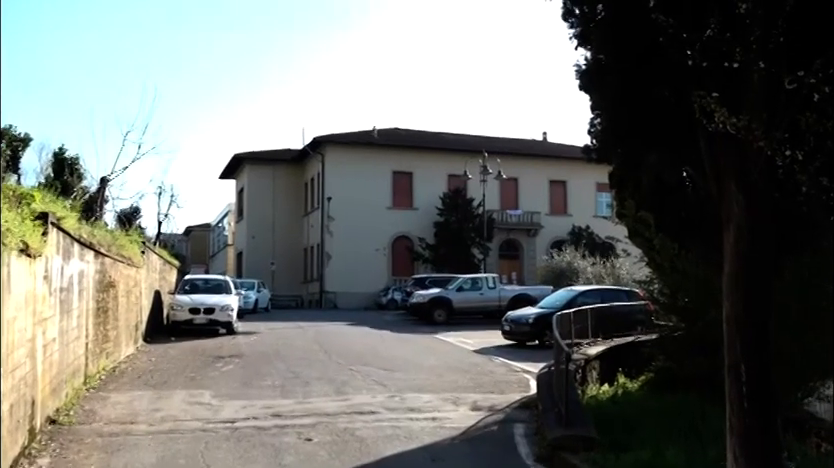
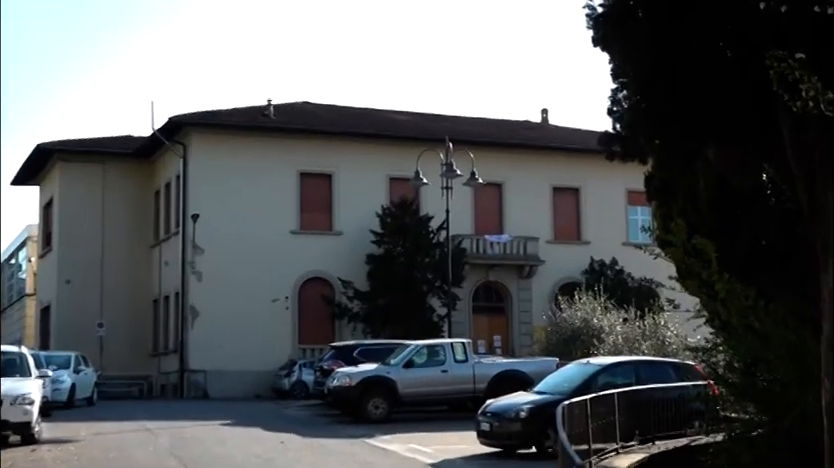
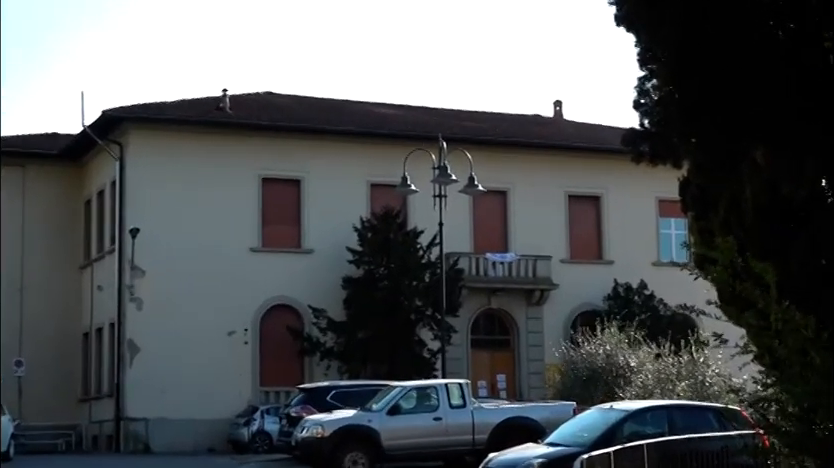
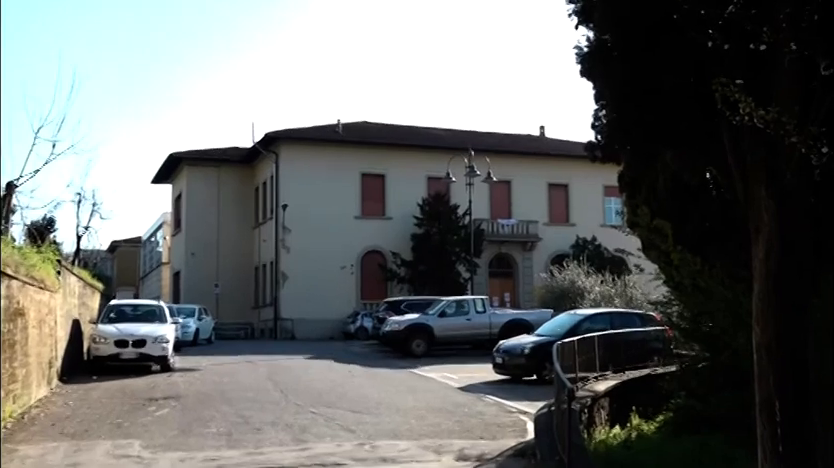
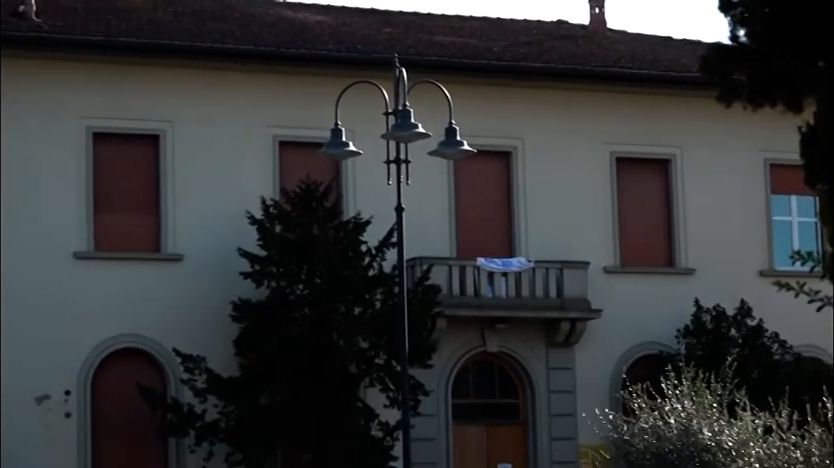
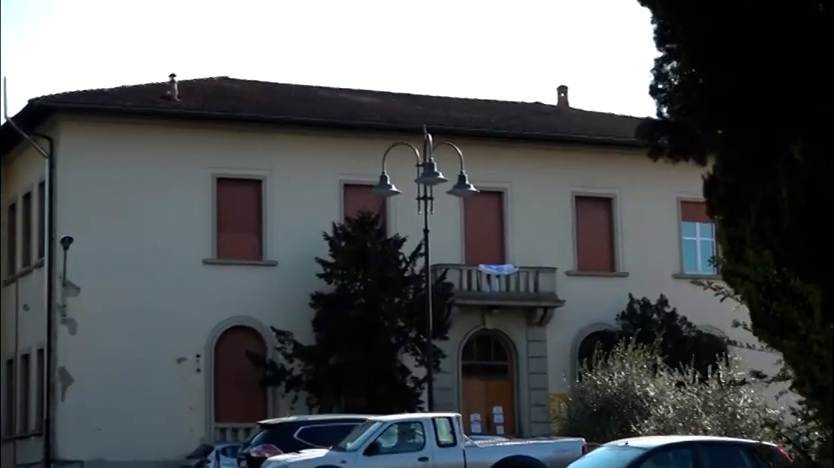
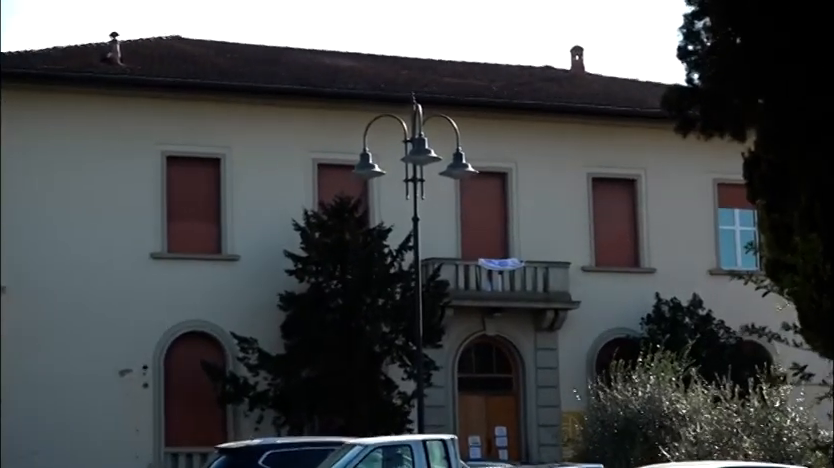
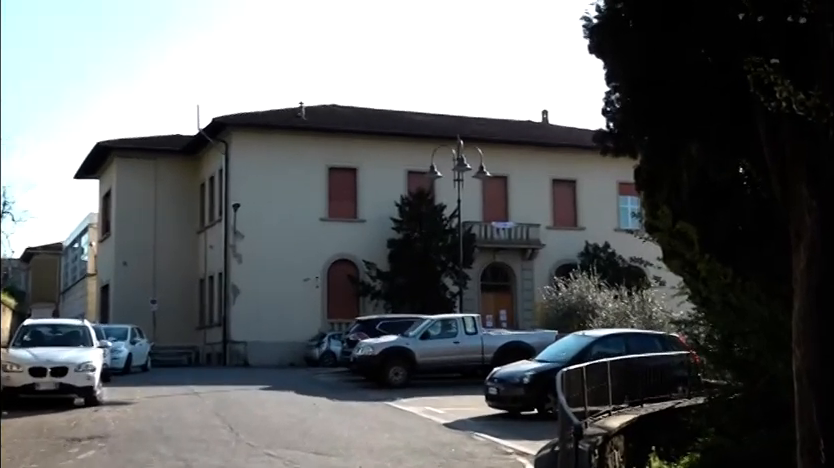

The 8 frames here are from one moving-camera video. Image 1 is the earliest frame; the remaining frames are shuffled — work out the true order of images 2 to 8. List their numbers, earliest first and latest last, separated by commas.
4, 8, 2, 3, 6, 7, 5
